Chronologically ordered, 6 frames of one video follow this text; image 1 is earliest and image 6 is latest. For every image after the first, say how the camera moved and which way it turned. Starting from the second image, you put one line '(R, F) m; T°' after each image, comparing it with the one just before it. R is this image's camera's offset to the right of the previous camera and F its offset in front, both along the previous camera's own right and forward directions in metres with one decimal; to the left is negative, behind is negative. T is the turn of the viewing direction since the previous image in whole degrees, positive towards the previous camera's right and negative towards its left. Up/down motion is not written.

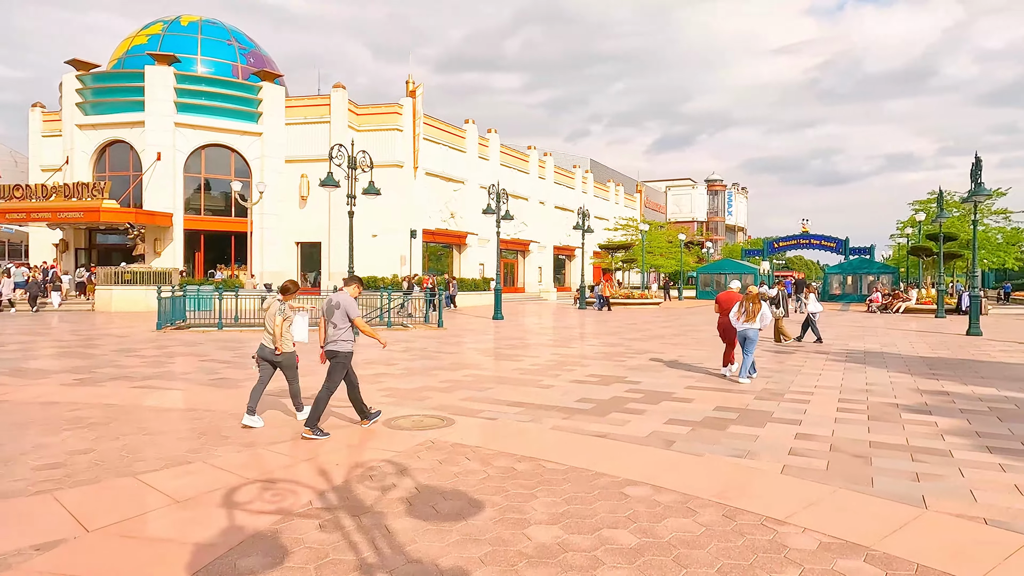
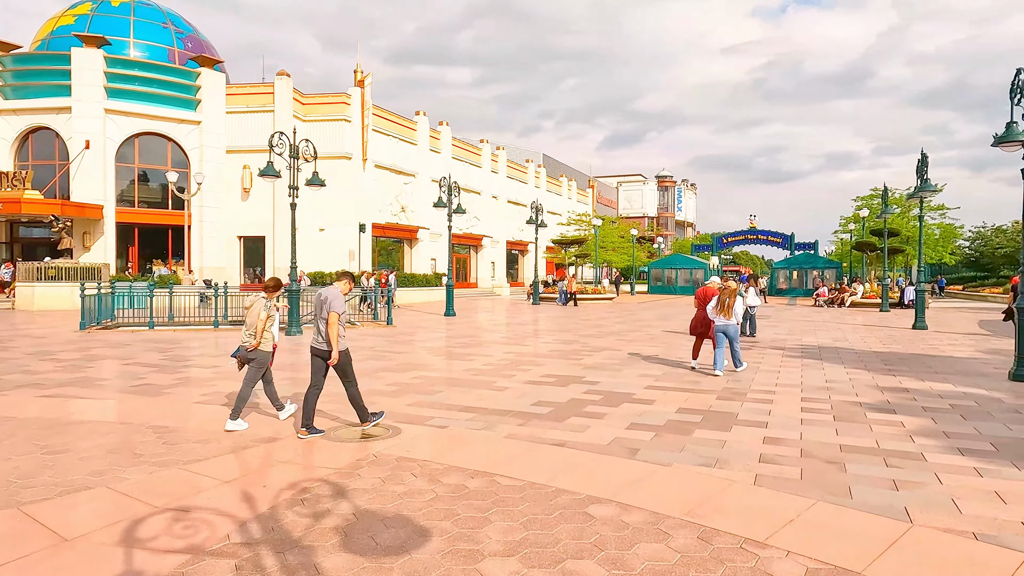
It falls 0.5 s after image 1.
(0.0, +0.6) m; +4°
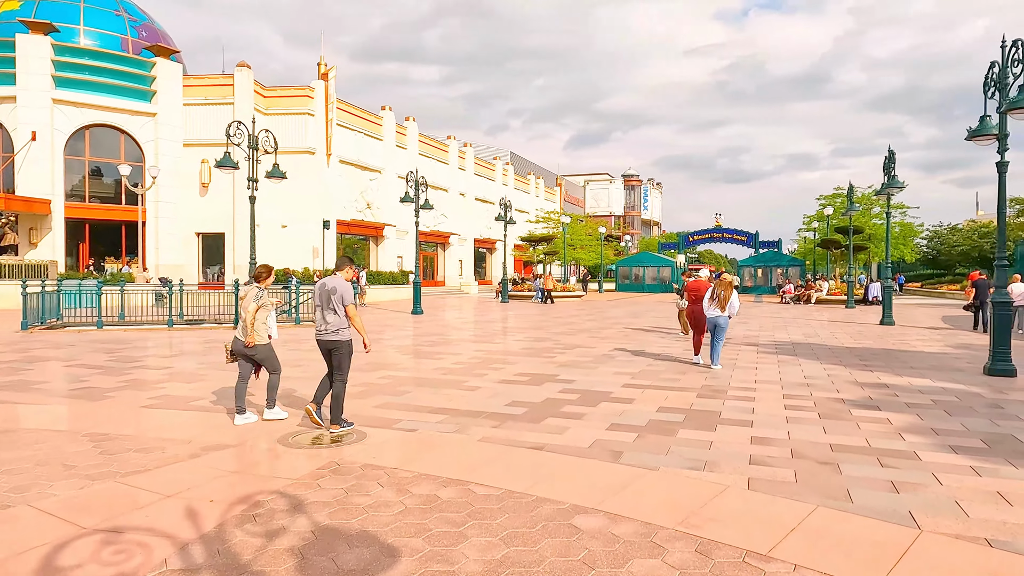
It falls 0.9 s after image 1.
(-0.1, +0.5) m; +3°
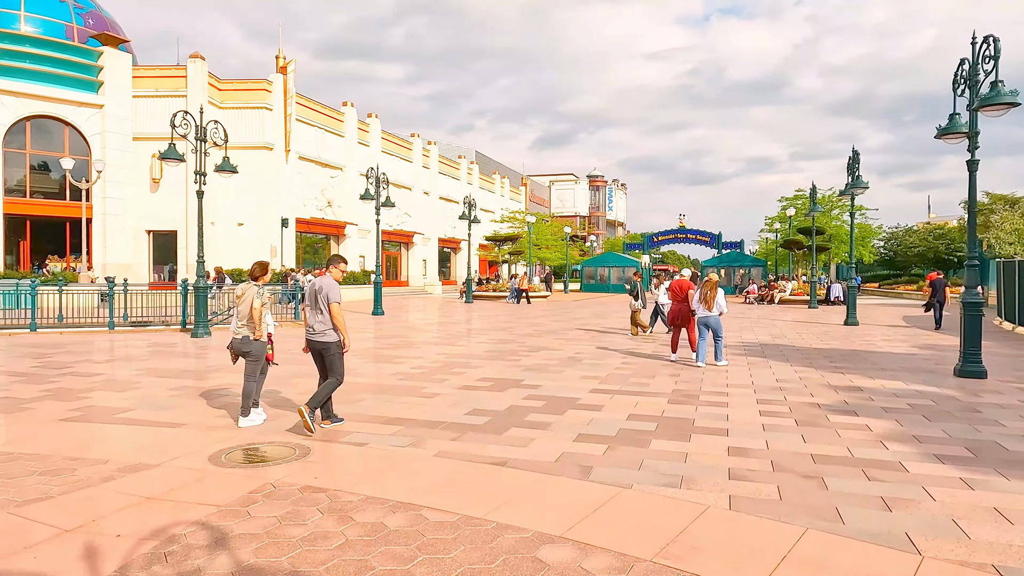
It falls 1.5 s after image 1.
(+0.1, +0.5) m; +3°
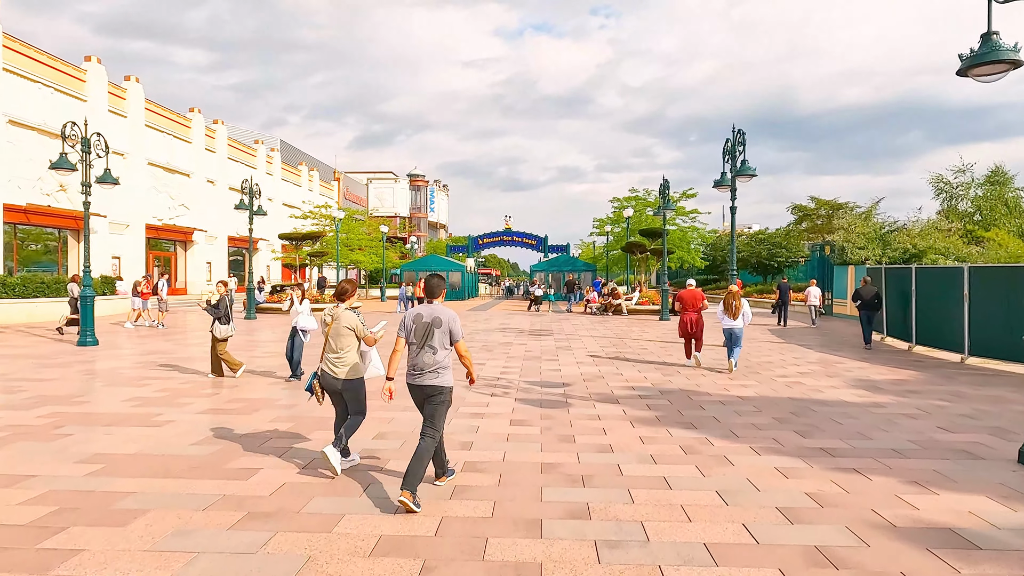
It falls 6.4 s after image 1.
(+0.8, +5.7) m; +15°
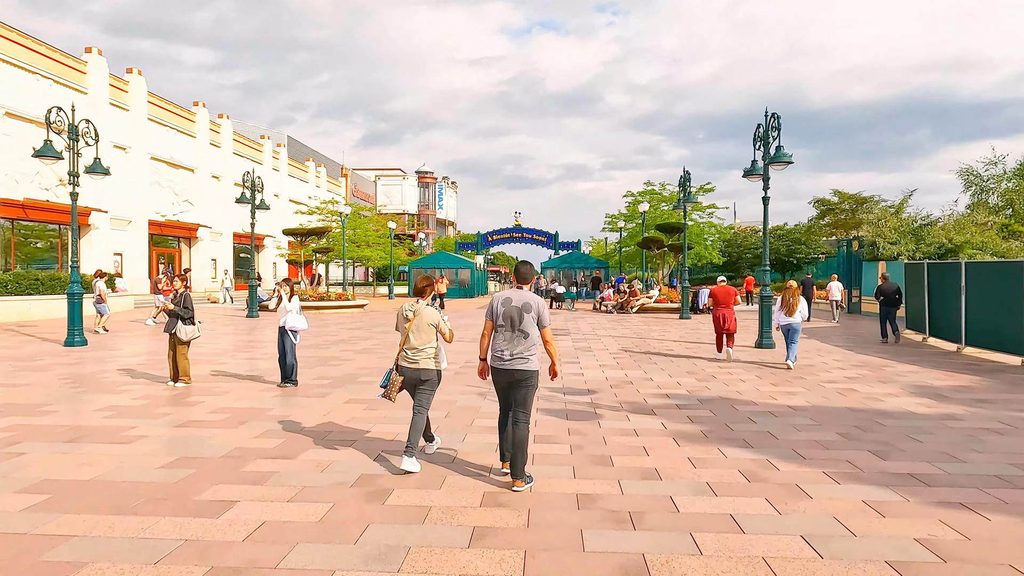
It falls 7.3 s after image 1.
(-0.2, +1.1) m; -1°
